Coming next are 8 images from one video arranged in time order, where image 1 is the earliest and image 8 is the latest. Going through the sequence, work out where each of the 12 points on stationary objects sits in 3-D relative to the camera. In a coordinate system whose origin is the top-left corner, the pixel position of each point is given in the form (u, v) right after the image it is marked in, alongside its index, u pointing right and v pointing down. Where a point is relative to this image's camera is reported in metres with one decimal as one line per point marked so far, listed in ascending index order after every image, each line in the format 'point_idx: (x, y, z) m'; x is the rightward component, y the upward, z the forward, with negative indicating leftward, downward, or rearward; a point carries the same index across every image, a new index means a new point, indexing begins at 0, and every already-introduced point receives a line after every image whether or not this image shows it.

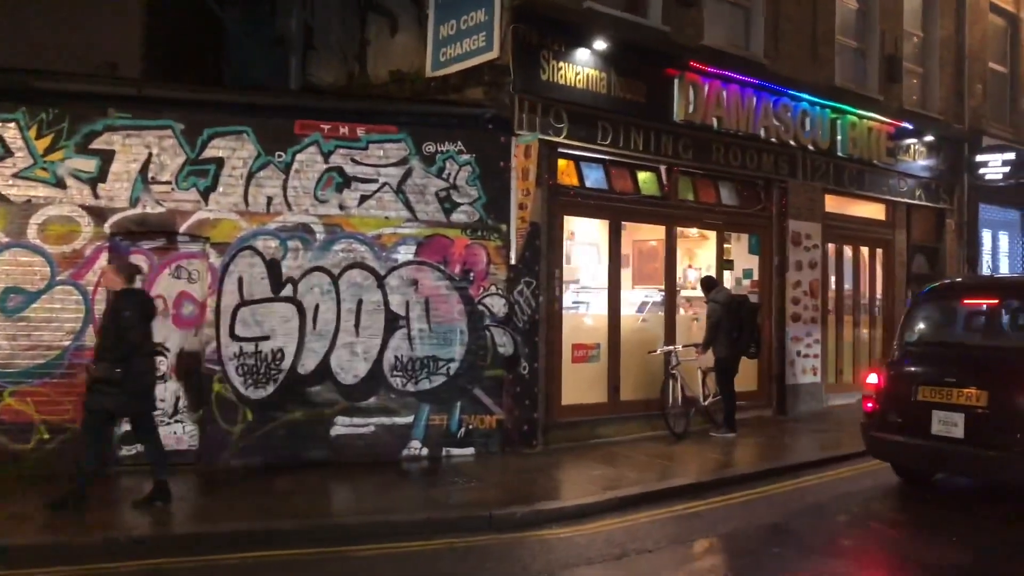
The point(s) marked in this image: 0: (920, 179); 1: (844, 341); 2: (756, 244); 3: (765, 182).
0: (+7.0, +1.9, +14.2) m
1: (+5.1, -0.8, +12.9) m
2: (+3.4, +0.6, +11.7) m
3: (+3.5, +1.5, +11.7) m
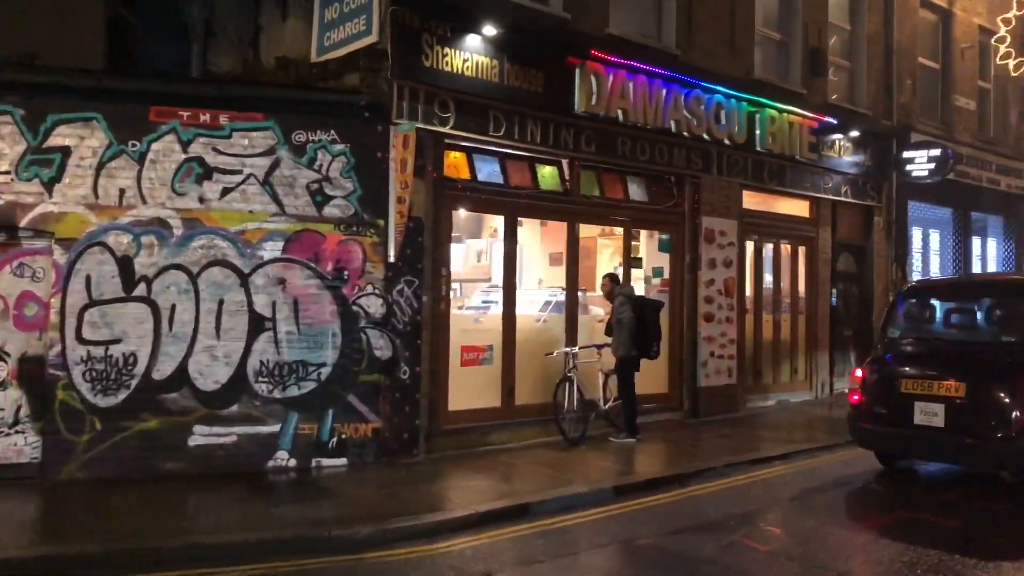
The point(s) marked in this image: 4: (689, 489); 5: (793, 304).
0: (+5.6, +1.9, +13.9) m
1: (+3.7, -0.8, +12.5) m
2: (+2.1, +0.6, +11.3) m
3: (+2.2, +1.5, +11.3) m
4: (+1.8, -2.0, +8.2) m
5: (+4.4, -0.2, +13.1) m
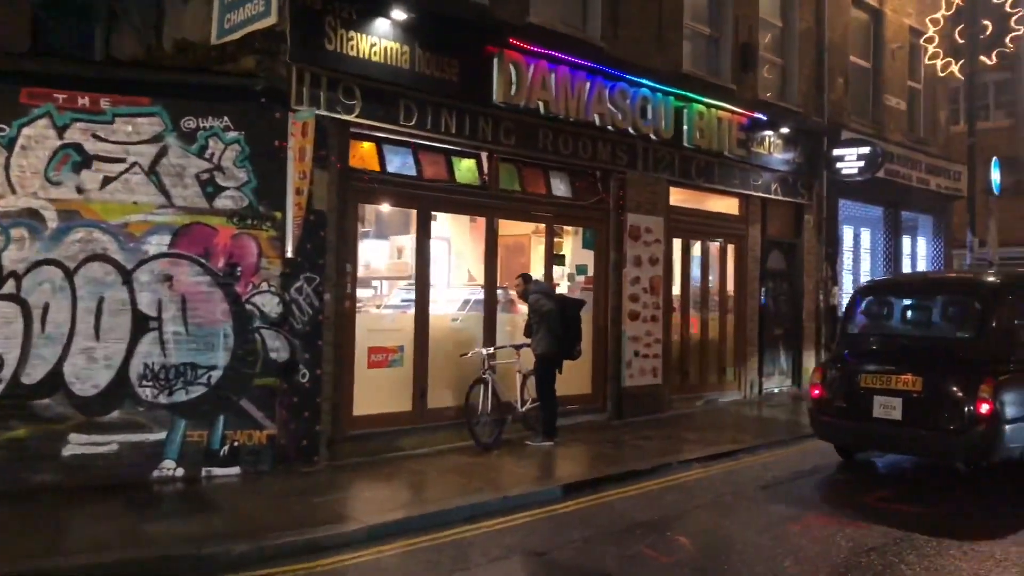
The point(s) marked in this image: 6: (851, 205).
0: (+4.4, +1.9, +13.8) m
1: (+2.6, -0.8, +12.3) m
2: (+1.0, +0.7, +10.9) m
3: (+1.2, +1.5, +11.0) m
4: (+0.9, -1.9, +7.9) m
5: (+3.2, -0.2, +12.9) m
6: (+6.3, +1.5, +15.5) m
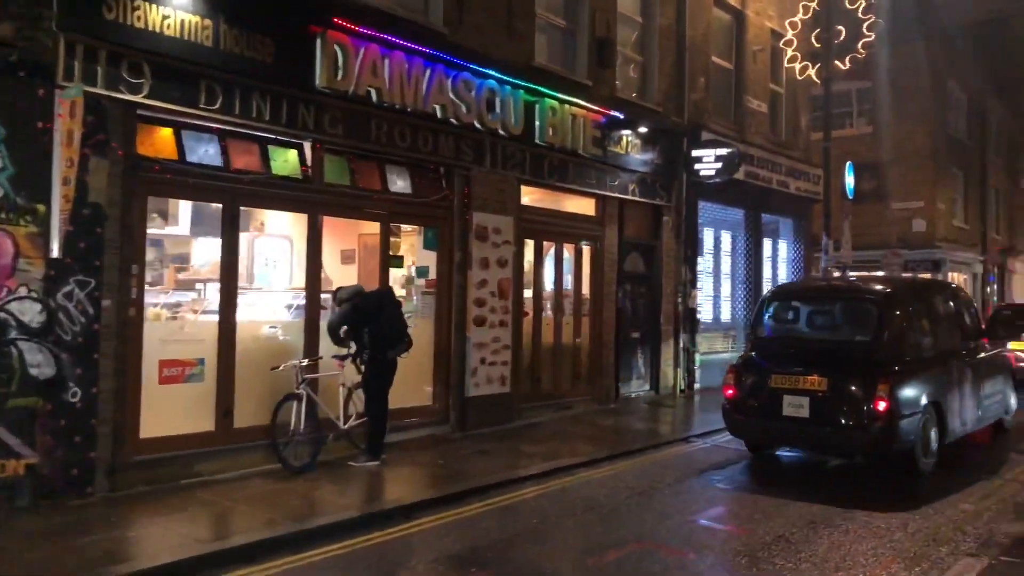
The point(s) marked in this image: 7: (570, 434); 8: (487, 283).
0: (+2.0, +1.9, +13.5) m
1: (+0.4, -0.8, +11.8) m
2: (-1.0, +0.6, +10.2) m
3: (-0.8, +1.5, +10.3) m
4: (-0.8, -2.0, +7.2) m
5: (+0.9, -0.3, +12.4) m
6: (+3.7, +1.5, +15.4) m
7: (+0.7, -1.9, +10.5) m
8: (-0.3, +0.1, +10.6) m
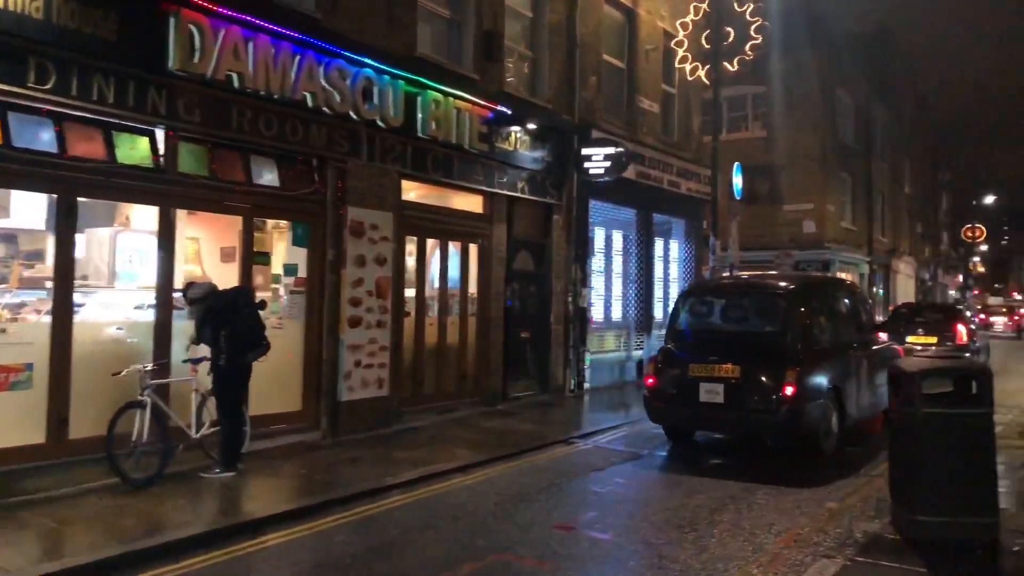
0: (+0.2, +1.9, +13.2) m
1: (-1.2, -0.8, +11.4) m
2: (-2.4, +0.6, +9.7) m
3: (-2.3, +1.5, +9.7) m
4: (-1.9, -2.0, +6.7) m
5: (-0.7, -0.2, +12.1) m
6: (+1.7, +1.5, +15.4) m
7: (-0.8, -1.8, +10.1) m
8: (-1.8, +0.1, +10.1) m
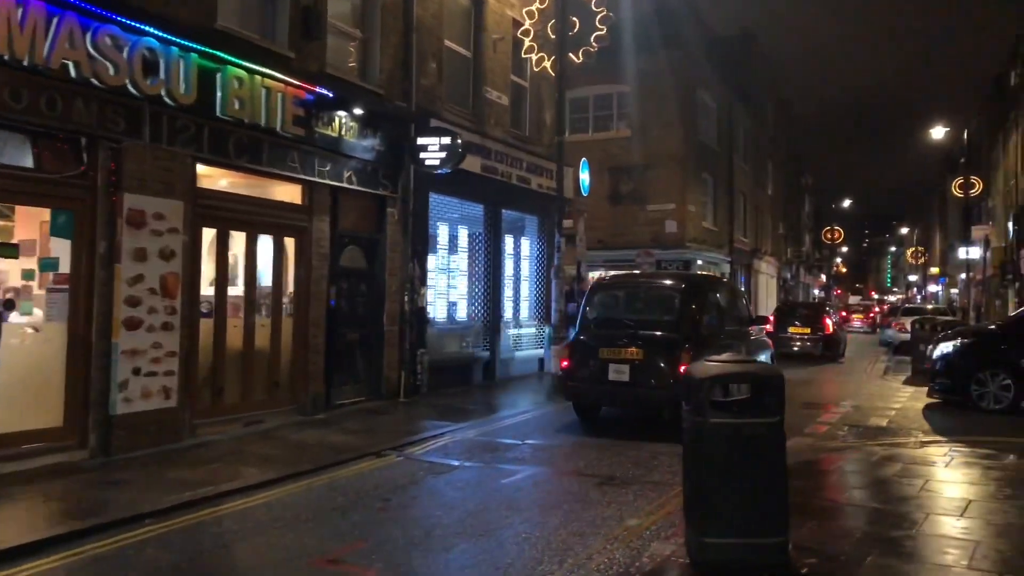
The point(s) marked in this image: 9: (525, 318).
0: (-2.3, +1.9, +12.3) m
1: (-3.5, -0.8, +10.3) m
2: (-4.5, +0.7, +8.4) m
3: (-4.4, +1.5, +8.5) m
4: (-3.6, -2.0, +5.5) m
5: (-3.2, -0.2, +11.0) m
6: (-1.2, +1.5, +14.6) m
7: (-2.9, -1.8, +9.1) m
8: (-4.0, +0.1, +9.0) m
9: (+0.3, -0.6, +17.3) m
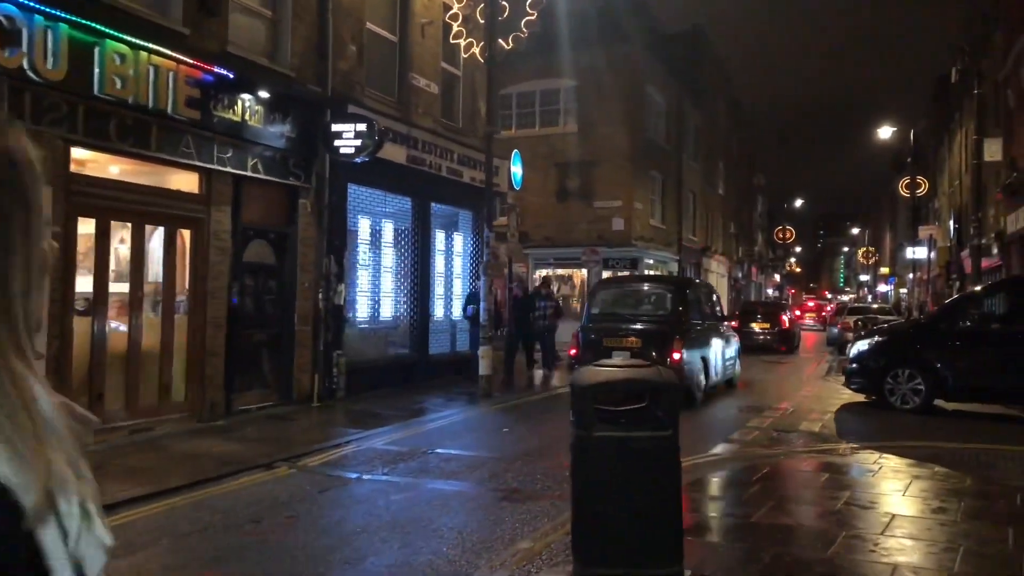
0: (-3.5, +1.9, +11.4) m
1: (-4.6, -0.7, +9.4) m
2: (-5.5, +0.7, +7.5) m
3: (-5.3, +1.6, +7.6) m
4: (-4.4, -1.9, +4.6) m
5: (-4.2, -0.2, +10.1) m
6: (-2.4, +1.6, +13.8) m
7: (-3.9, -1.8, +8.2) m
8: (-4.9, +0.2, +8.0) m
9: (-1.1, -0.6, +16.6) m
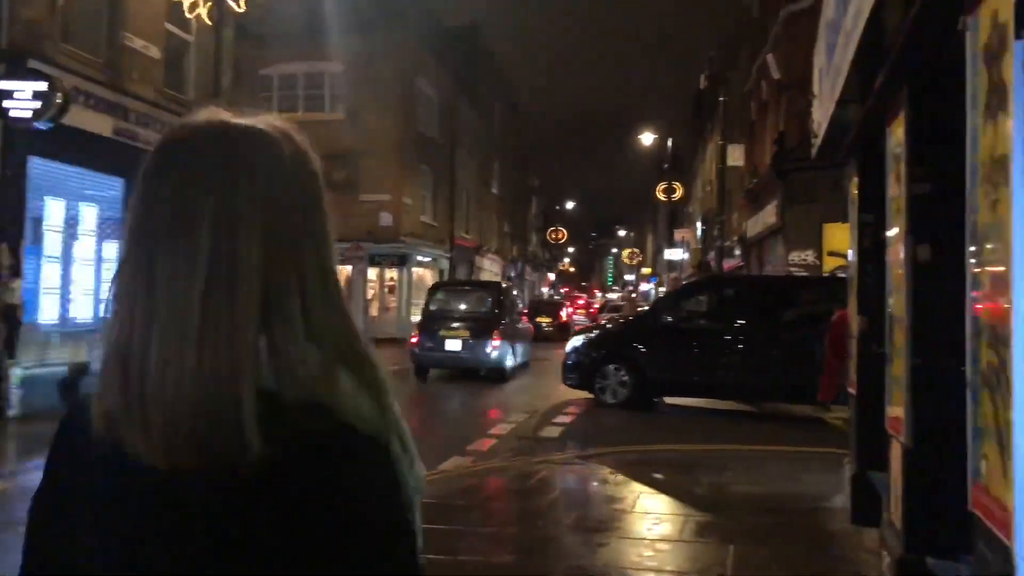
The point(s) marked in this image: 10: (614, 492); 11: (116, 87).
0: (-6.7, +2.0, +9.0) m
1: (-7.3, -0.6, +6.7) m
2: (-7.6, +0.8, +4.6) m
3: (-7.5, +1.7, +4.7) m
4: (-5.9, -1.8, +2.1) m
5: (-7.1, -0.1, +7.5) m
6: (-6.3, +1.7, +11.5) m
7: (-6.4, -1.7, +5.8) m
8: (-7.3, +0.2, +5.3) m
9: (-5.7, -0.5, +14.6) m
10: (+0.9, -1.8, +7.2) m
11: (-5.9, +3.0, +12.3) m
